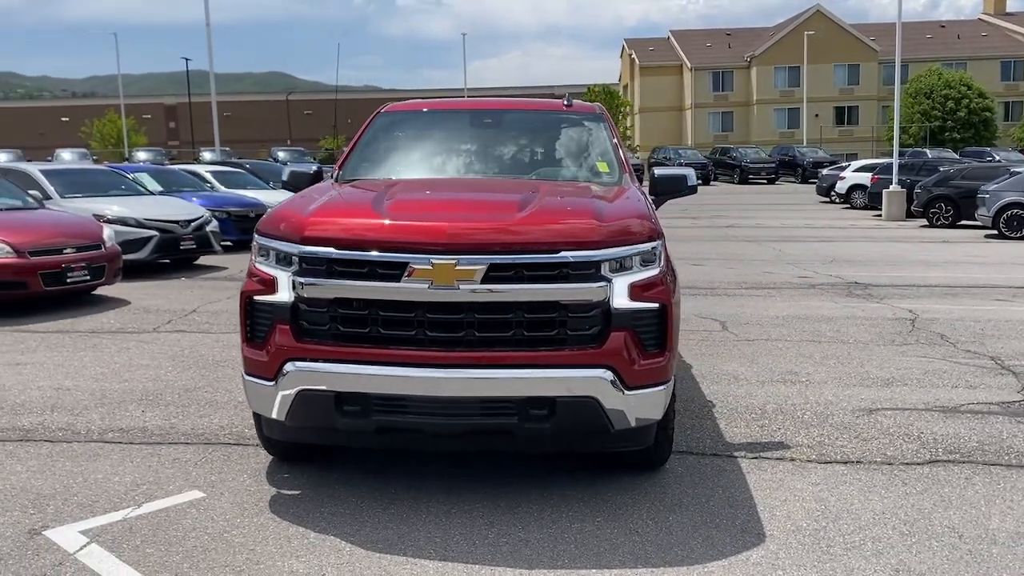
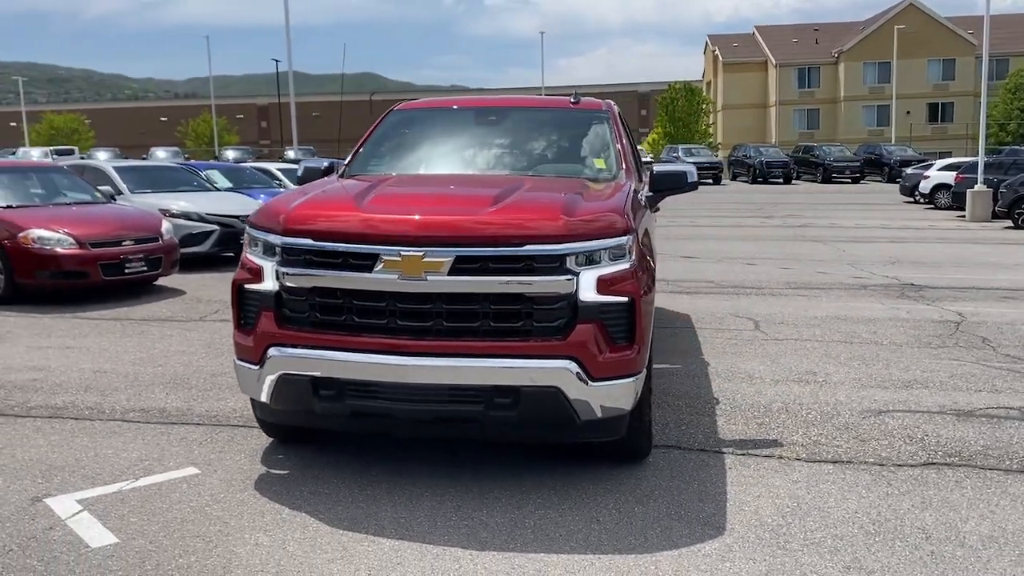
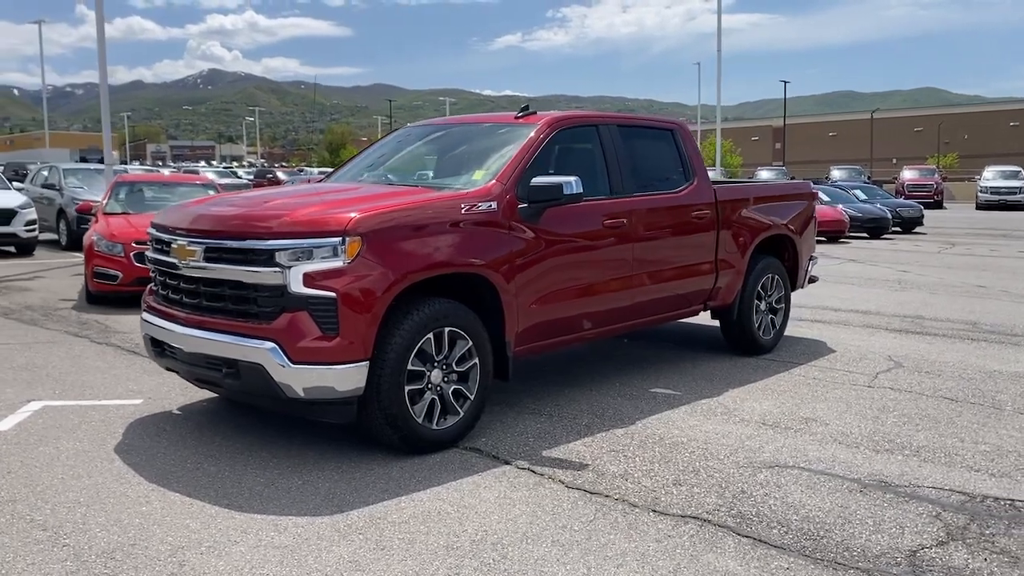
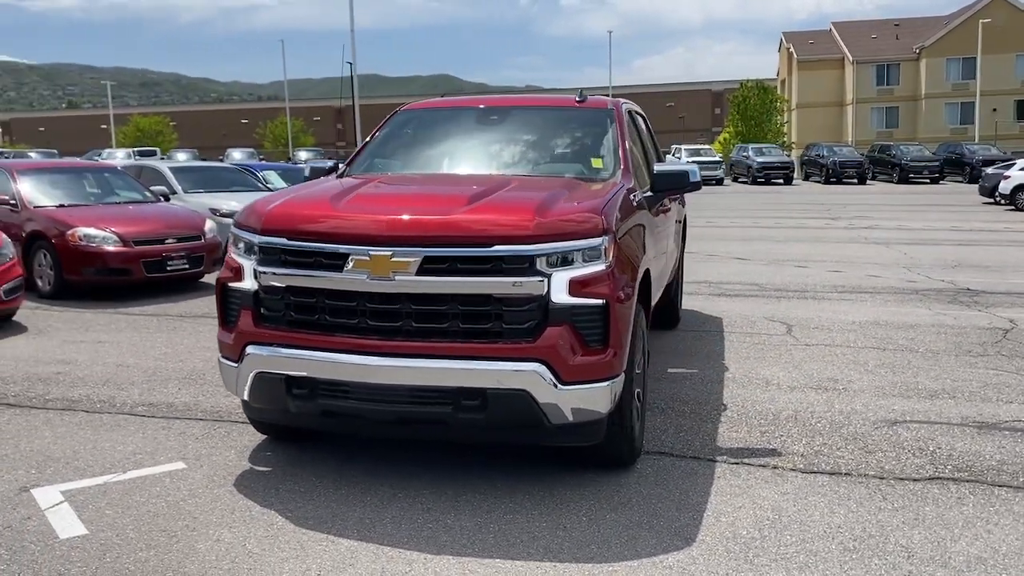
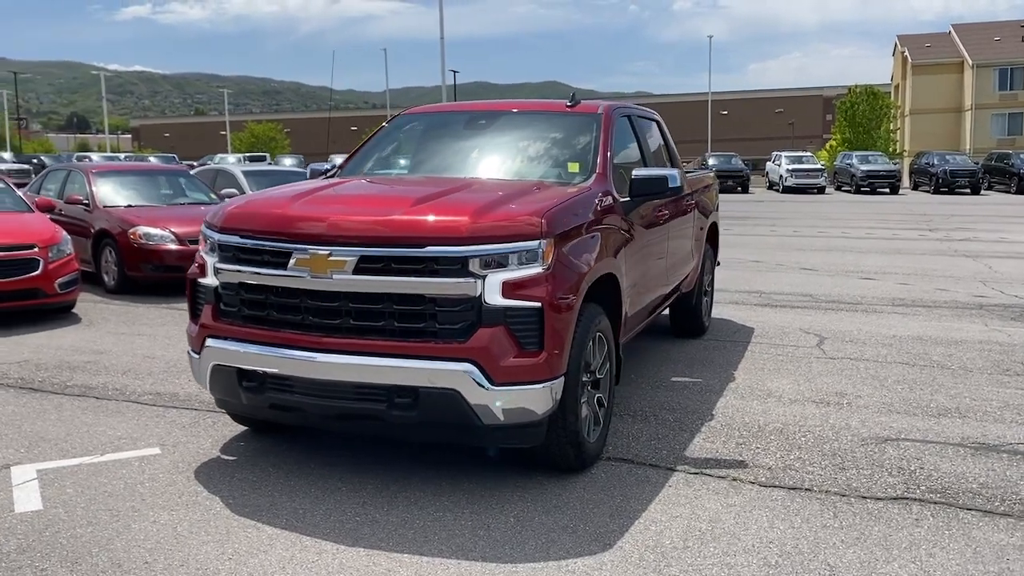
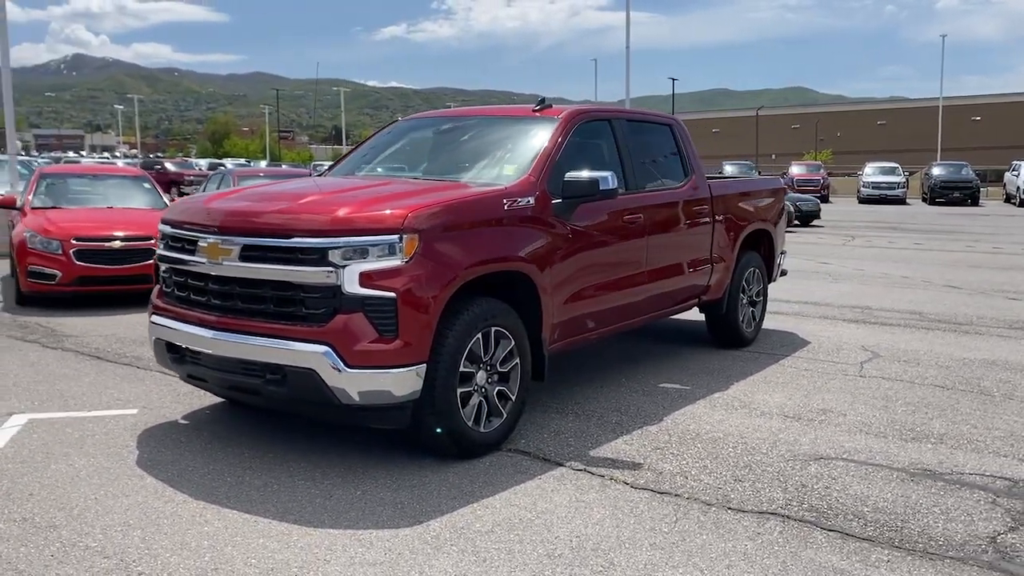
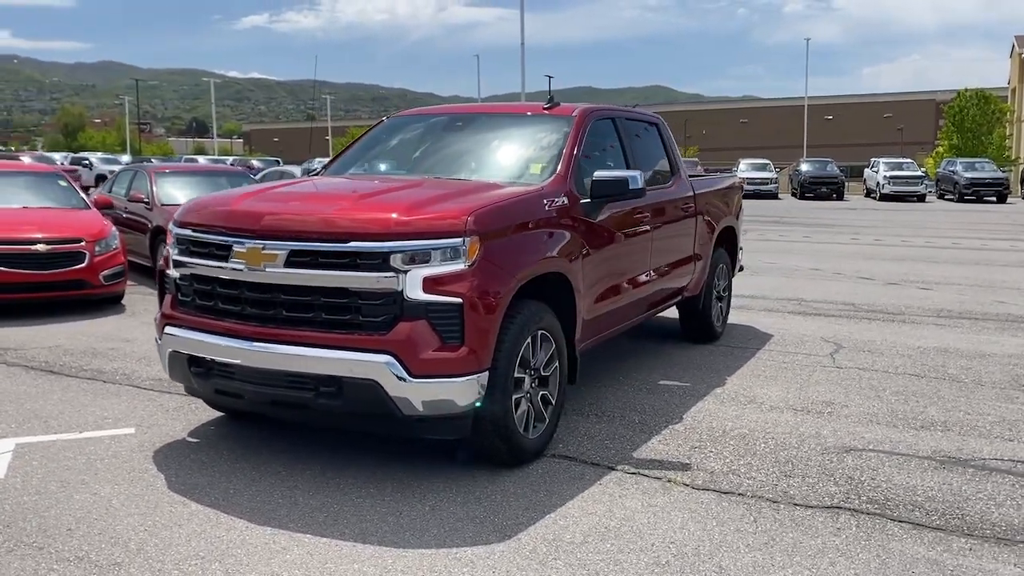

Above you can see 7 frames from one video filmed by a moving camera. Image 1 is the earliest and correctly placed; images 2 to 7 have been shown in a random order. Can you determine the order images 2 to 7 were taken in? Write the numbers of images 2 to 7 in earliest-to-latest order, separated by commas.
2, 4, 5, 7, 6, 3
